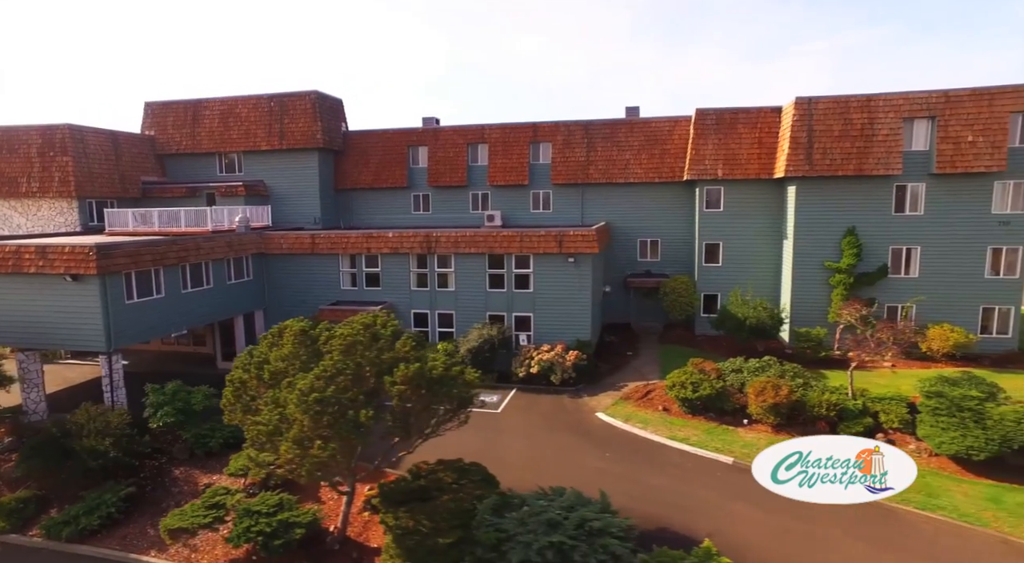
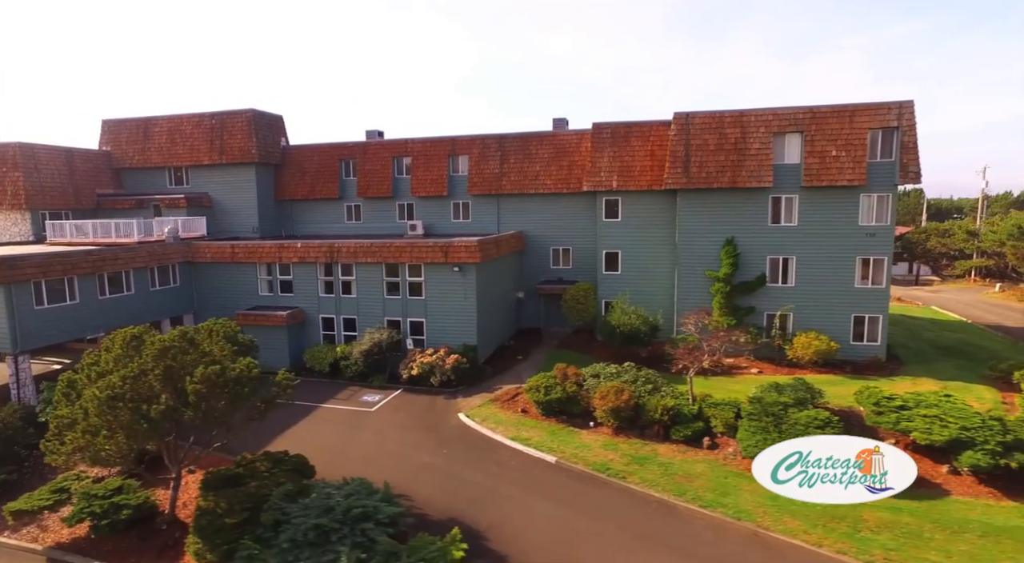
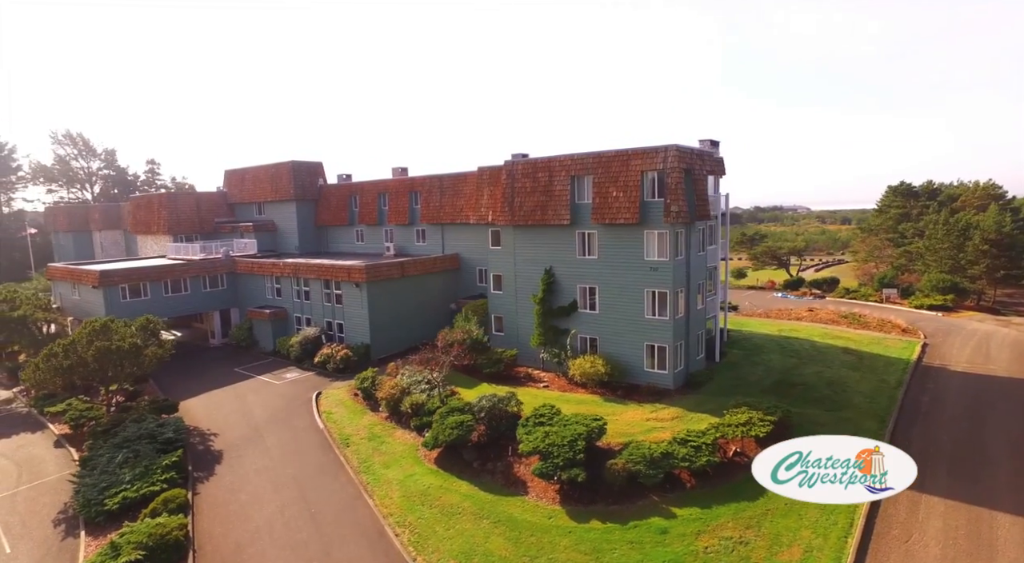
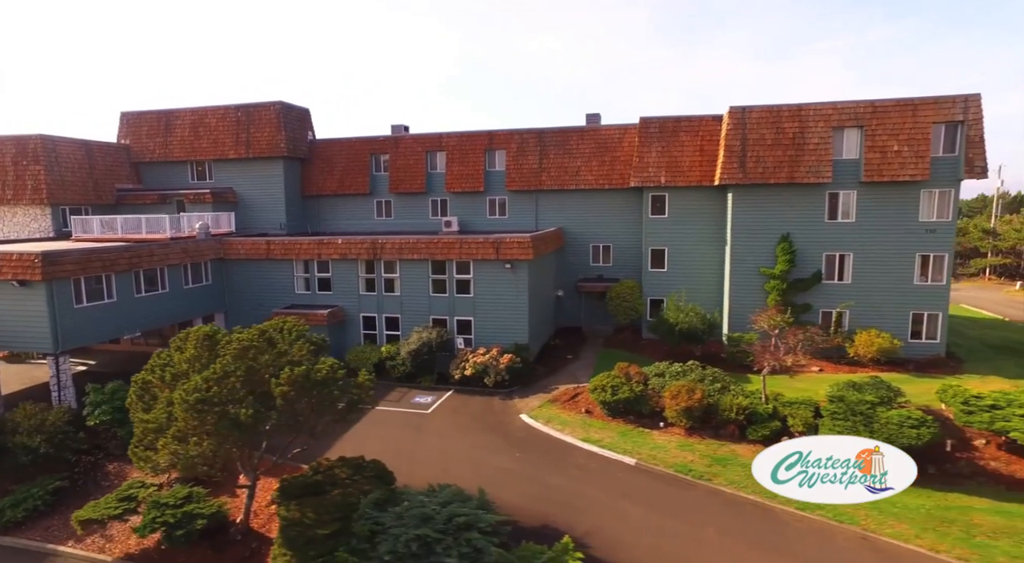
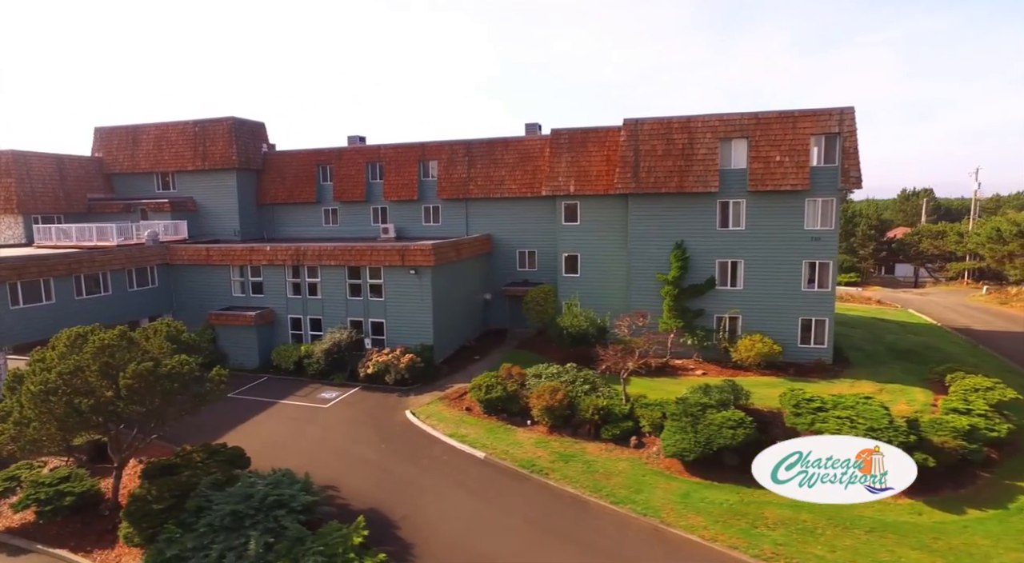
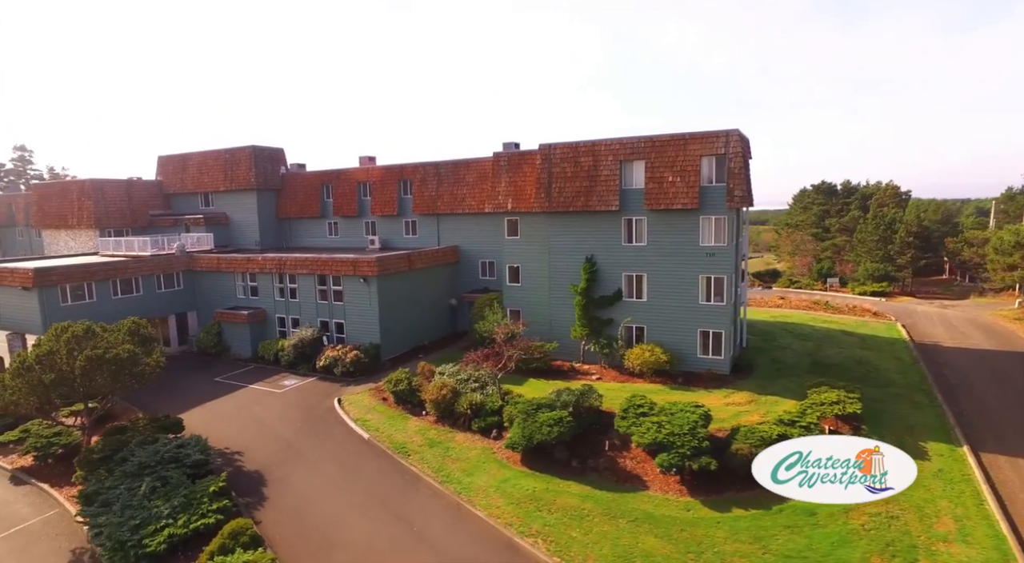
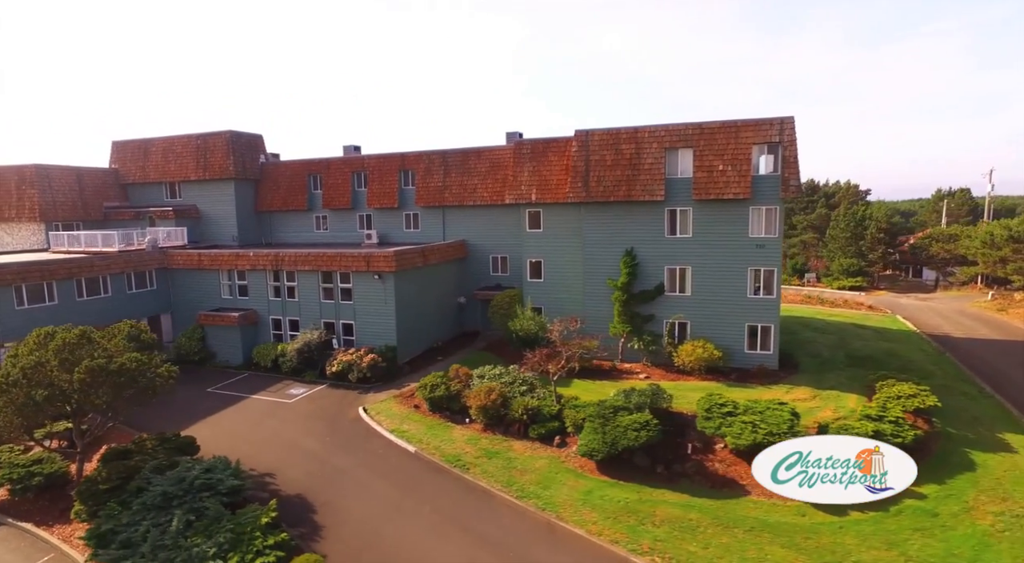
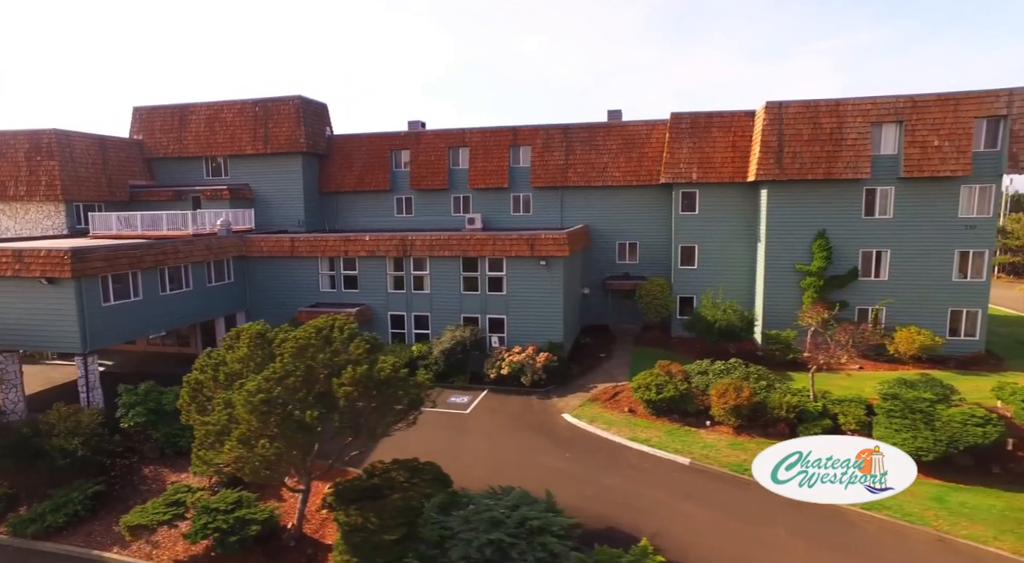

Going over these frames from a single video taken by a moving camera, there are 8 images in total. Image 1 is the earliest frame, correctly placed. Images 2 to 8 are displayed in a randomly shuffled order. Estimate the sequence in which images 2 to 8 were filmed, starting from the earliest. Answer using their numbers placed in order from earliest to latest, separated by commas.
8, 4, 2, 5, 7, 6, 3
